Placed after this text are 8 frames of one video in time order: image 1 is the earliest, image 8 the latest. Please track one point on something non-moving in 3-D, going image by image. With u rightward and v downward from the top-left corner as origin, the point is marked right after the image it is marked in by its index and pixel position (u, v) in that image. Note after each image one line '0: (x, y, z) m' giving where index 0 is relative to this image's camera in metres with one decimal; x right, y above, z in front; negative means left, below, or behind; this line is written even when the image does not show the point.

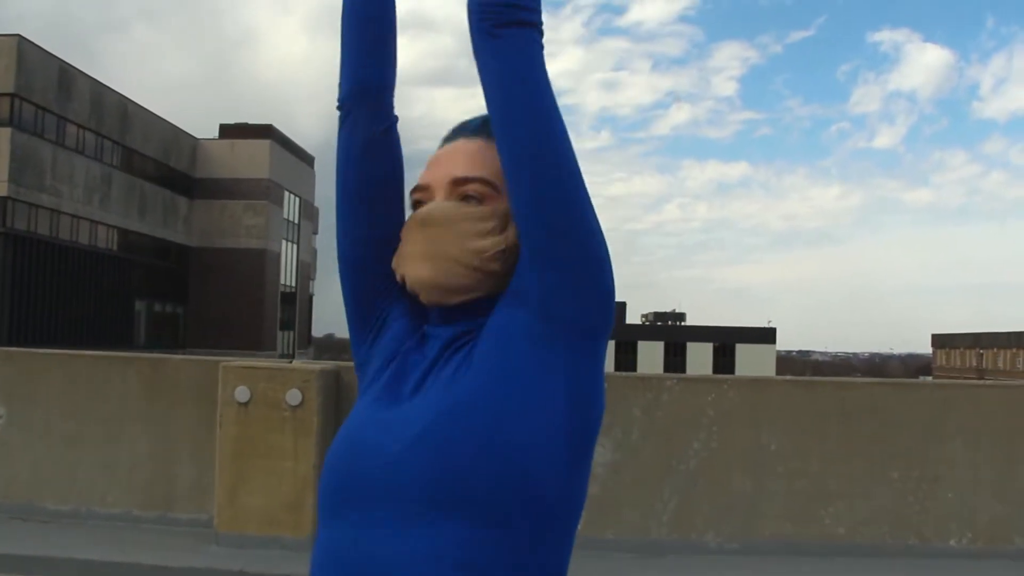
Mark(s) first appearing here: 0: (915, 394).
0: (+3.0, -0.8, +6.6) m
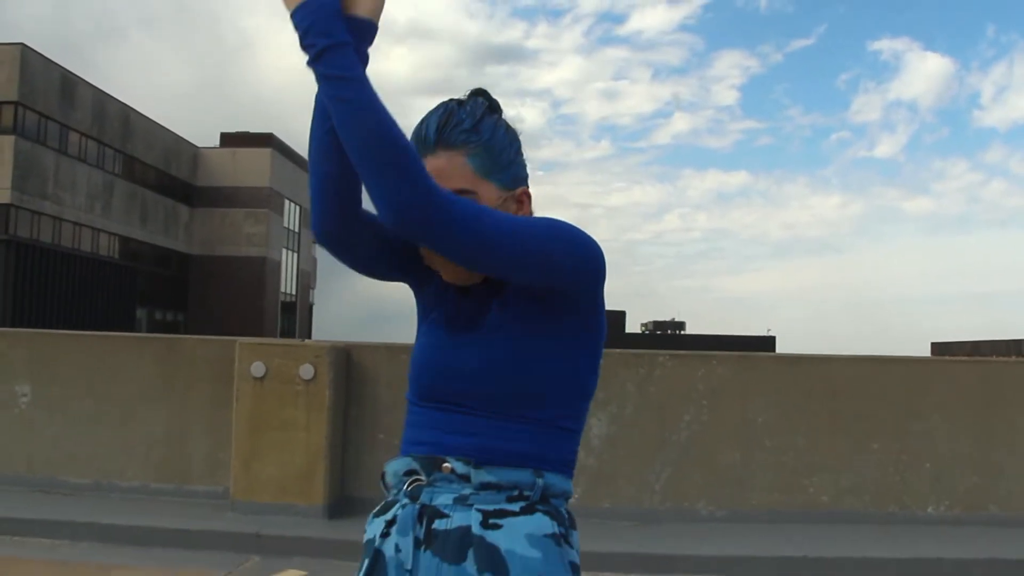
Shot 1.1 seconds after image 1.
0: (+3.0, -0.6, +7.0) m
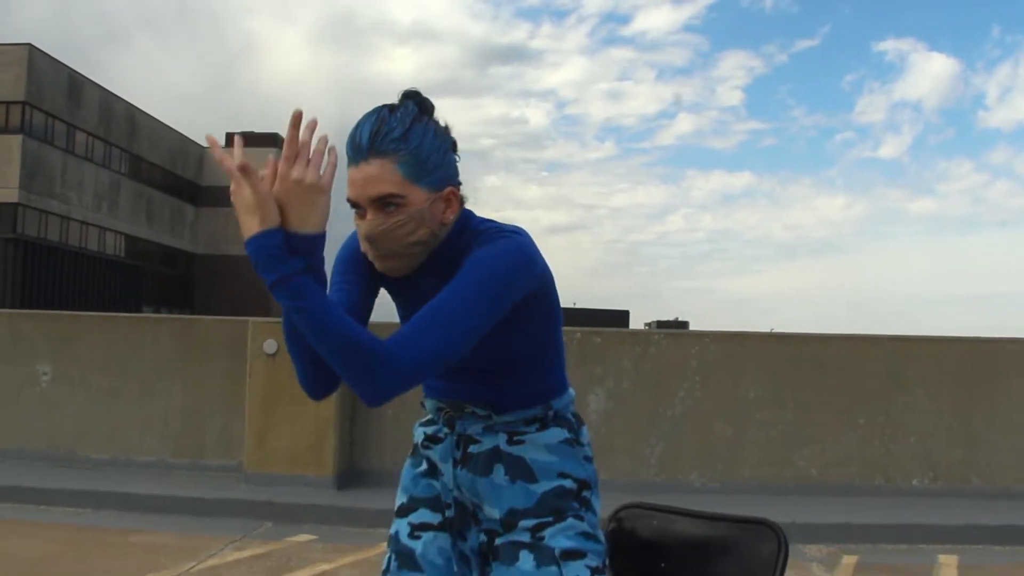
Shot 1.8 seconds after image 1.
0: (+3.0, -0.5, +7.3) m
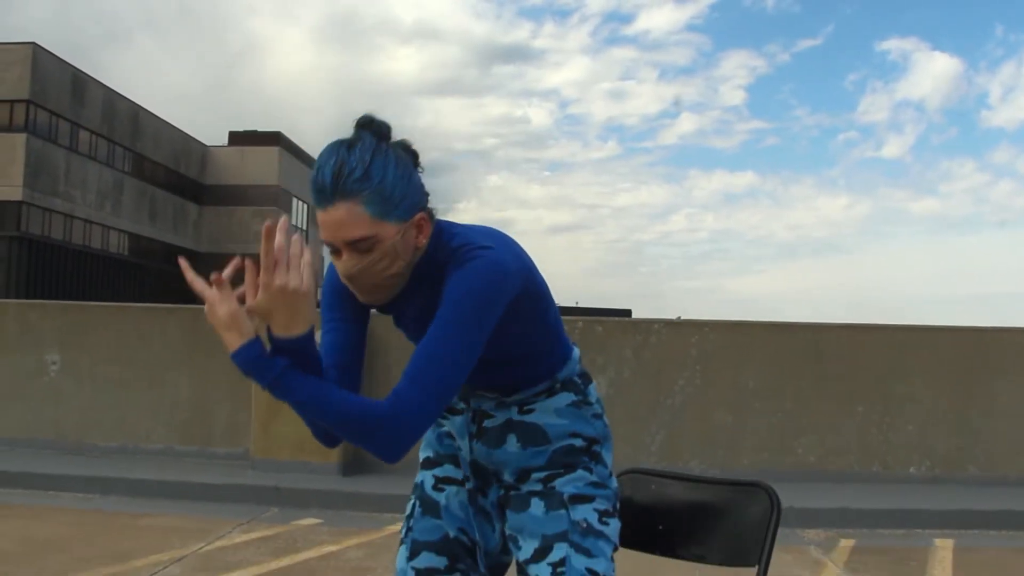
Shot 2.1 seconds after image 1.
0: (+3.1, -0.4, +7.4) m
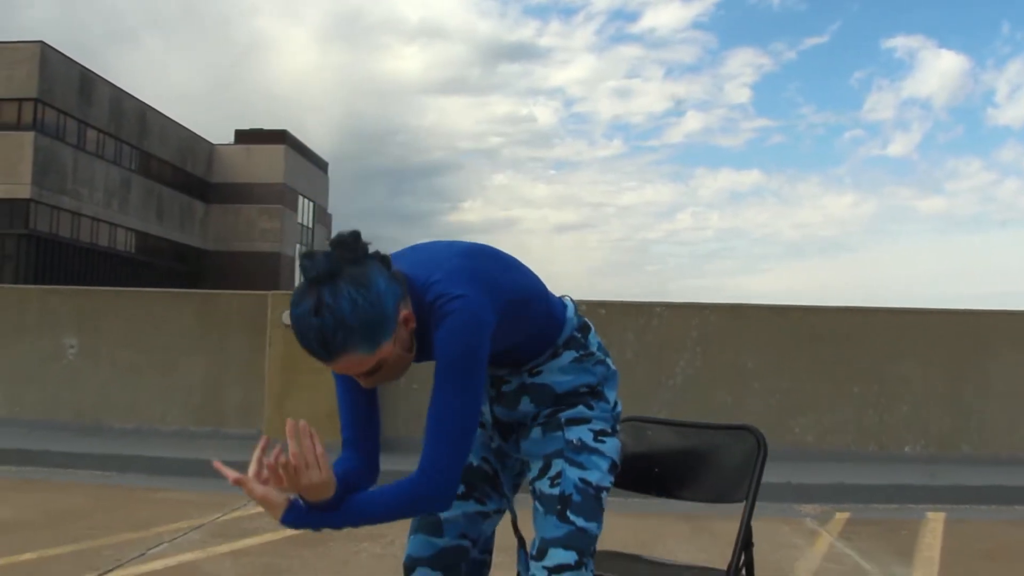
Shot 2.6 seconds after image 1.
0: (+3.1, -0.3, +7.5) m
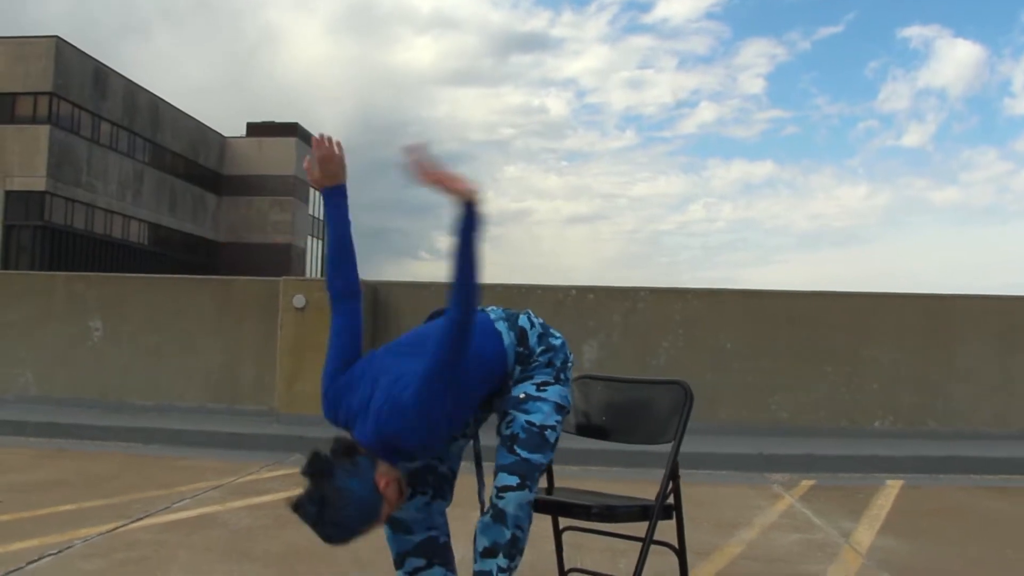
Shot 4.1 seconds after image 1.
0: (+3.0, -0.1, +8.0) m
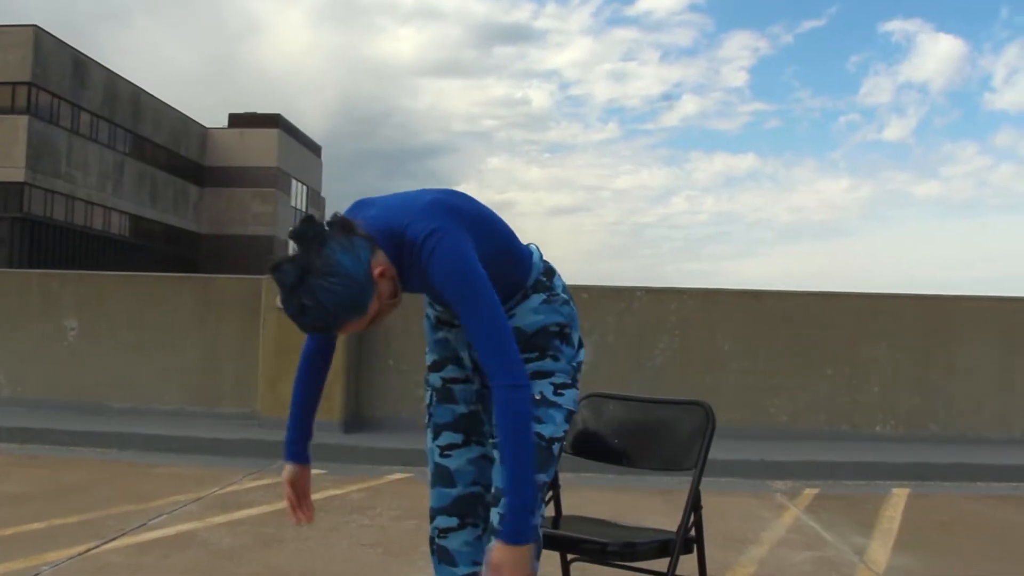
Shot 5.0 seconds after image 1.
0: (+3.0, -0.1, +7.8) m
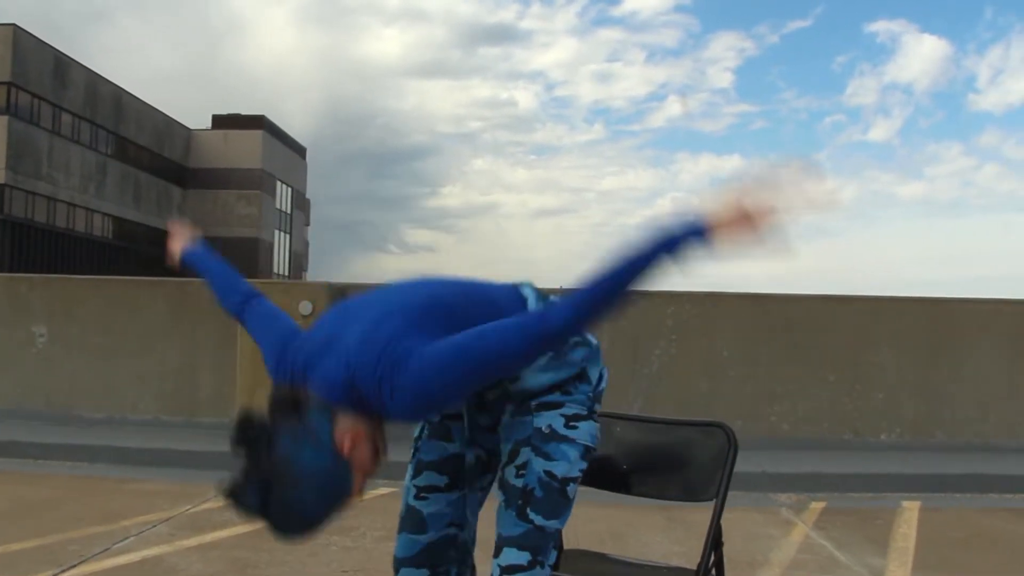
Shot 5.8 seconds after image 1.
0: (+2.9, -0.2, +7.5) m
